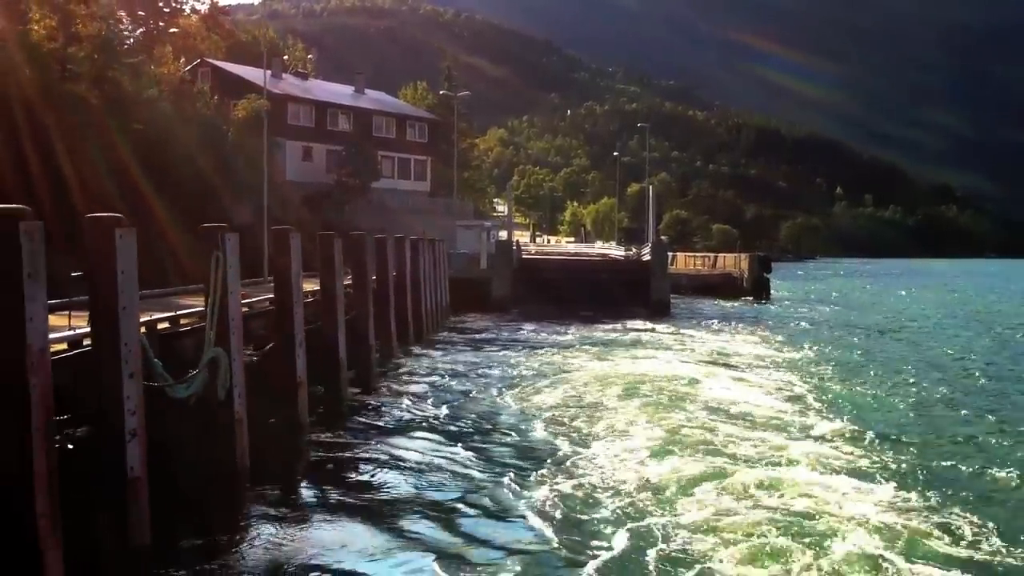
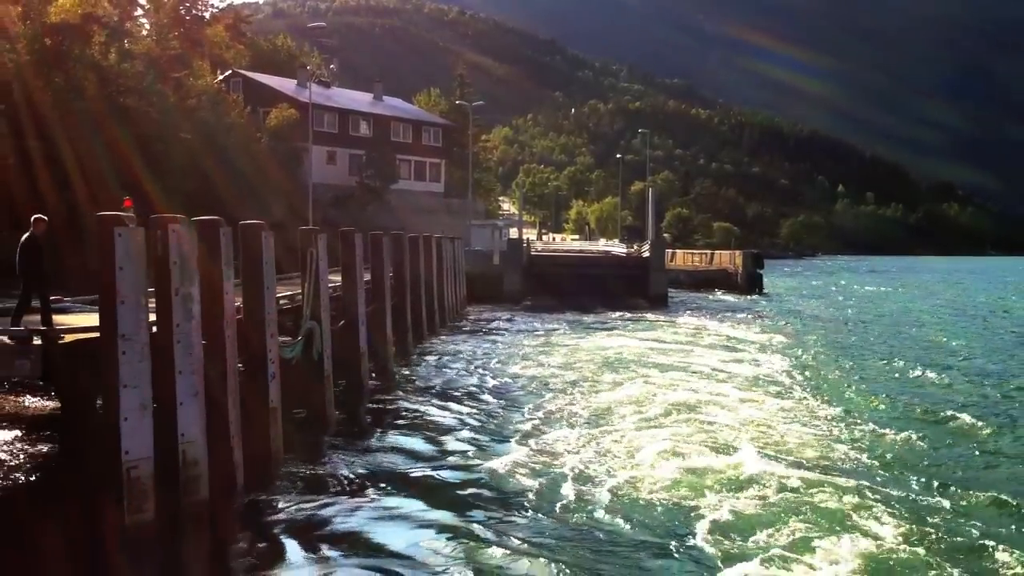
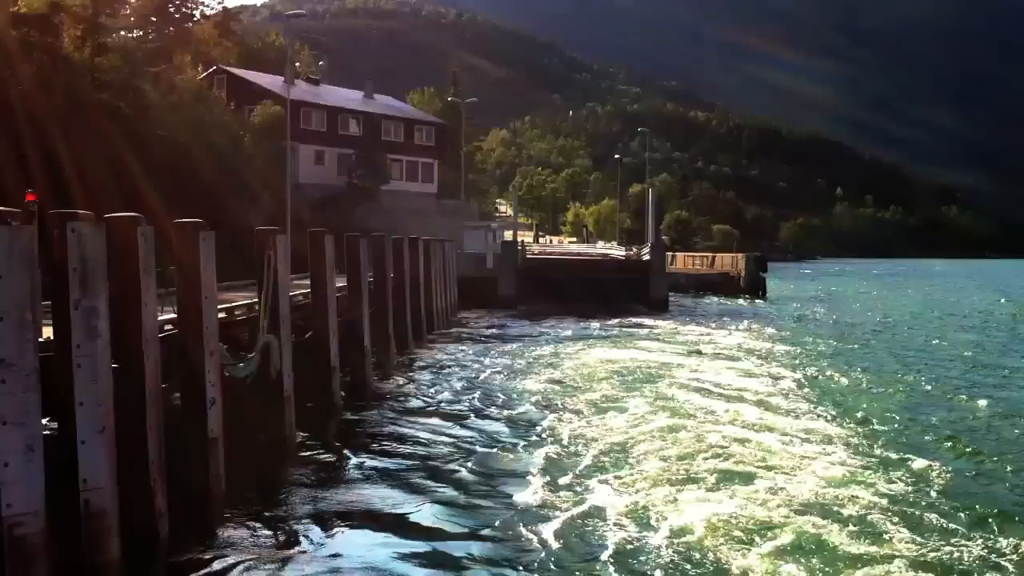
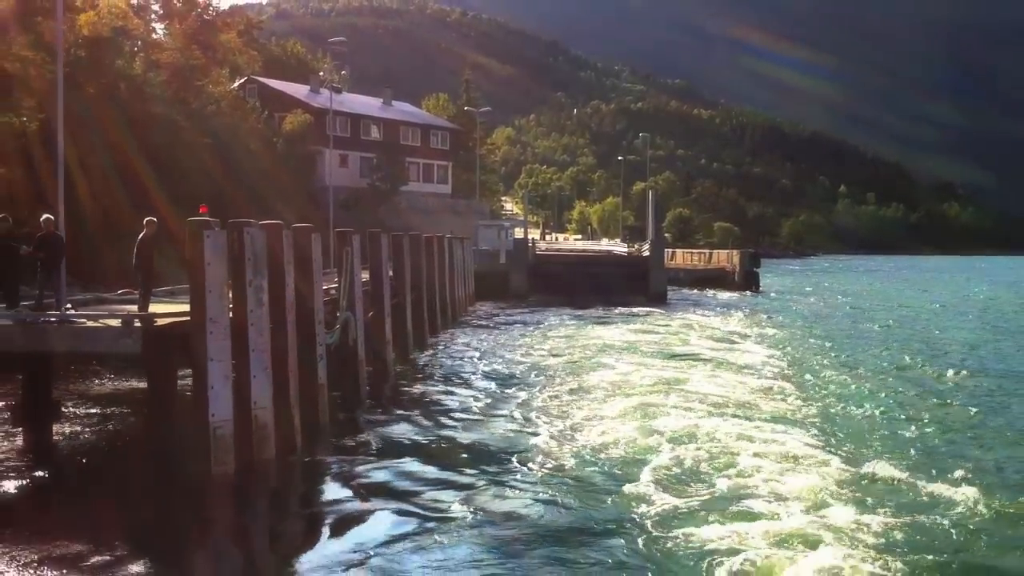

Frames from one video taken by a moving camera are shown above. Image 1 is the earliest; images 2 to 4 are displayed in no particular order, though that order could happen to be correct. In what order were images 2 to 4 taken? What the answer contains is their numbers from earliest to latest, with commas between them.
3, 2, 4
